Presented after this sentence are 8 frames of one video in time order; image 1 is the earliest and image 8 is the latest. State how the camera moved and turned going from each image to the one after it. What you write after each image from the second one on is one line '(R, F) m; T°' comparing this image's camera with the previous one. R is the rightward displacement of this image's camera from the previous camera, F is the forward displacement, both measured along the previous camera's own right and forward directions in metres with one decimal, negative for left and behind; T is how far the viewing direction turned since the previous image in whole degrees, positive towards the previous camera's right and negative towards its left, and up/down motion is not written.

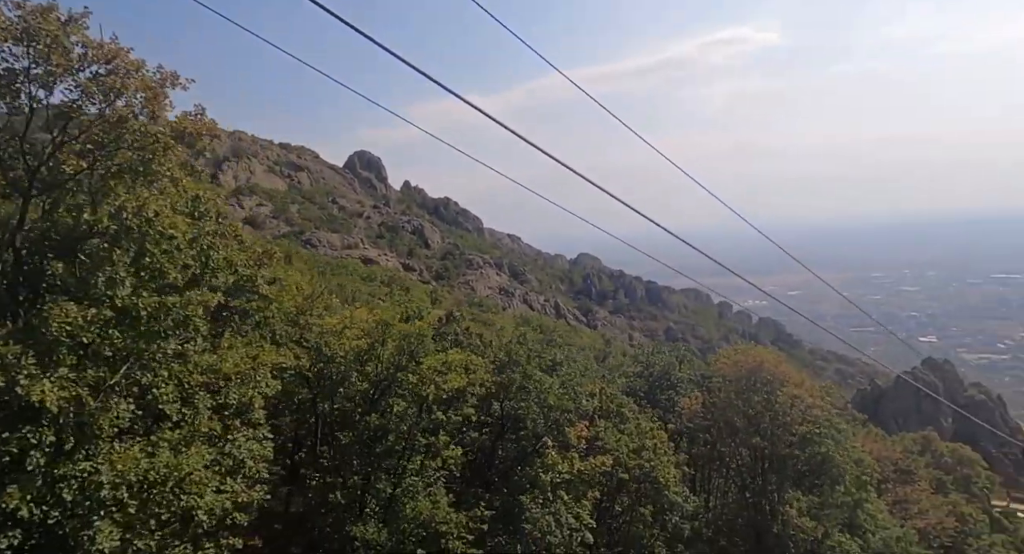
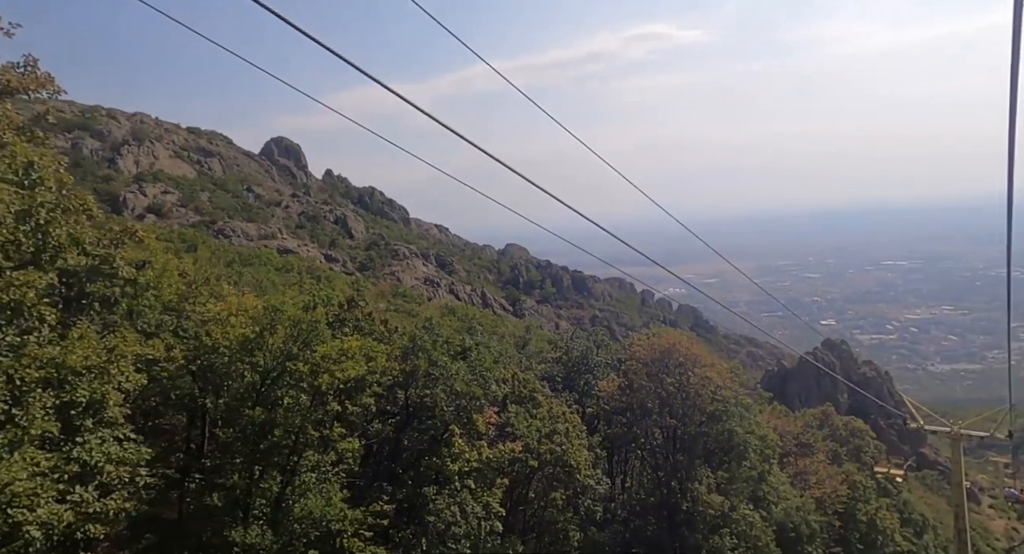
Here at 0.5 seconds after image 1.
(+0.4, +0.2) m; +7°
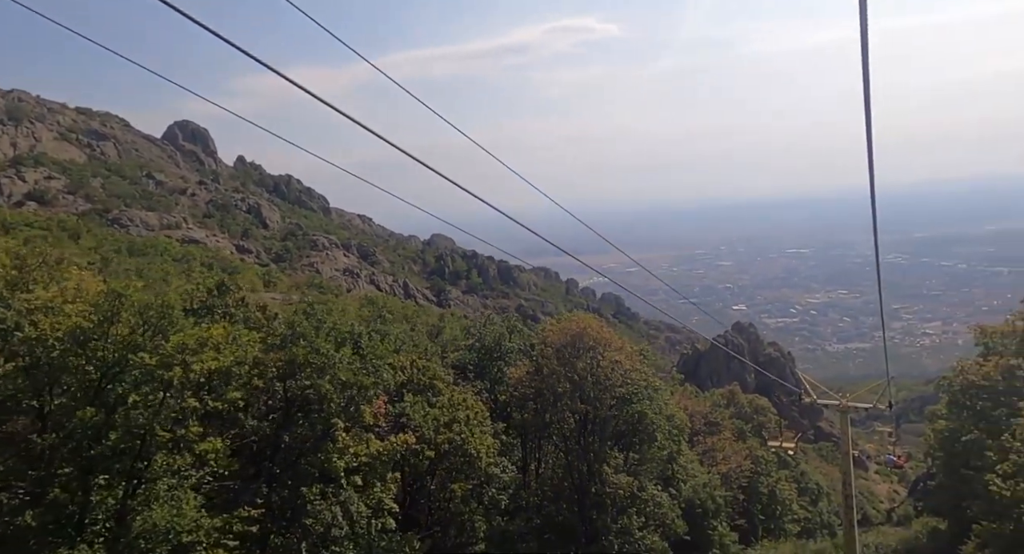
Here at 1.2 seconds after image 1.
(+0.6, +0.4) m; +7°
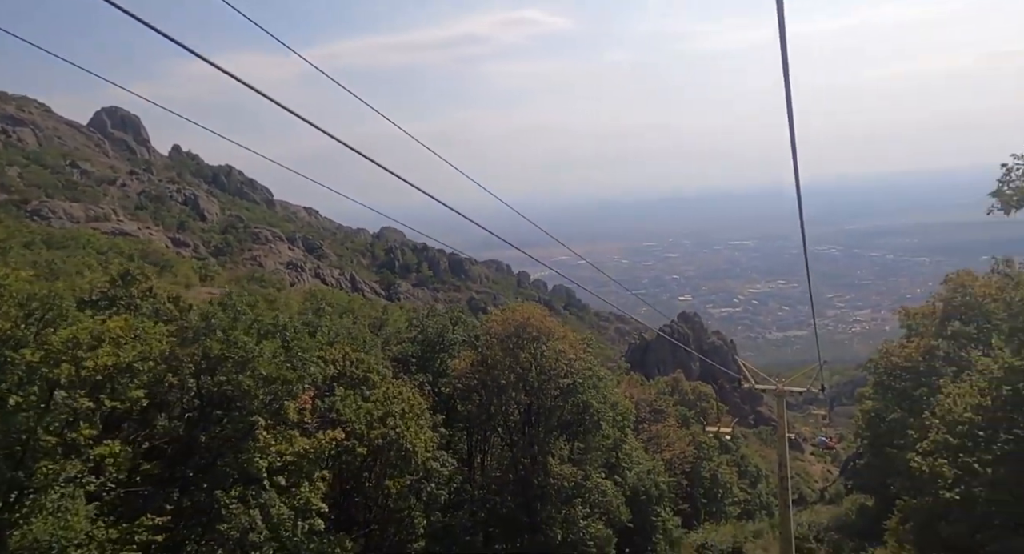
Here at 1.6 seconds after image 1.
(+0.3, +0.3) m; +4°
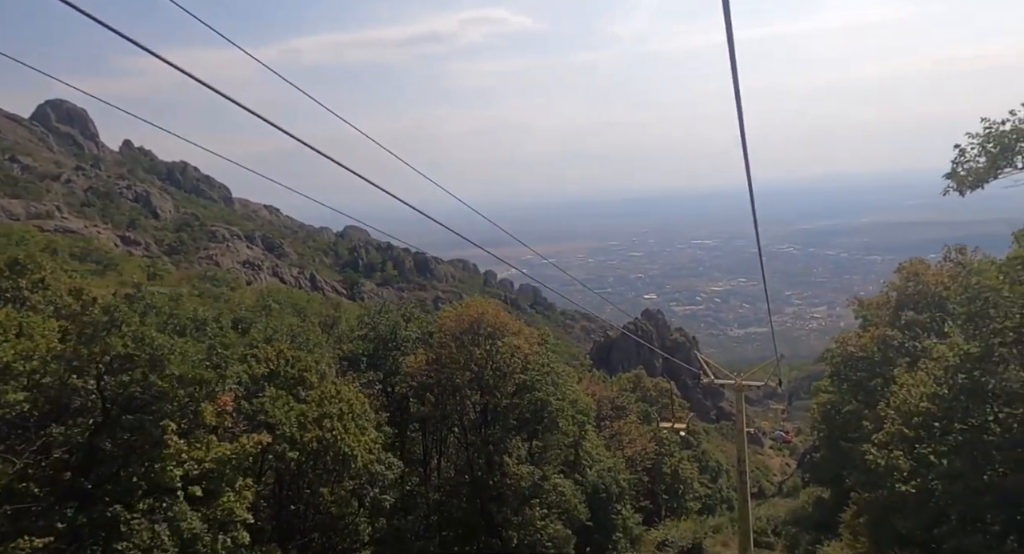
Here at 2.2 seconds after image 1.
(+0.4, +0.6) m; +3°
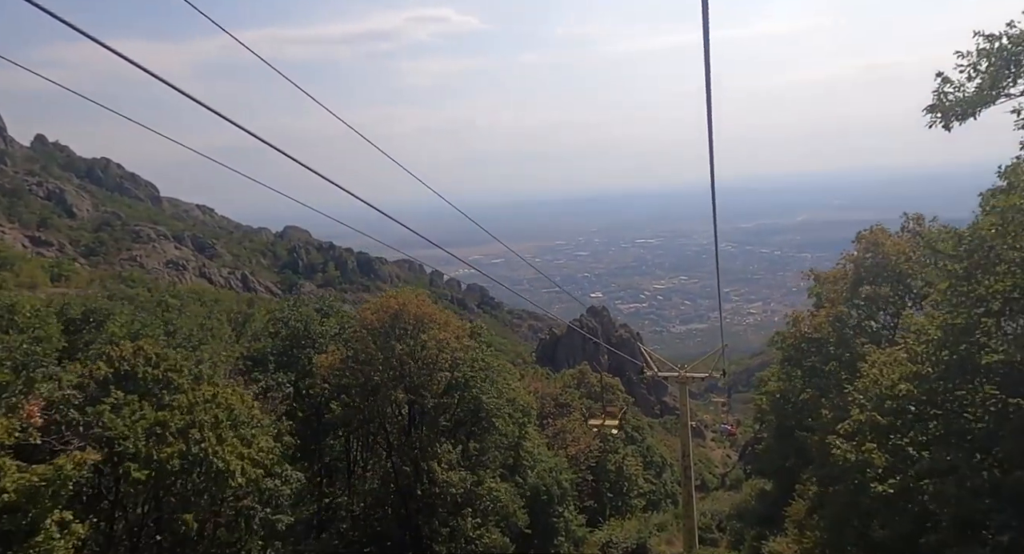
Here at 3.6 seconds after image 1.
(+0.6, +1.7) m; +5°
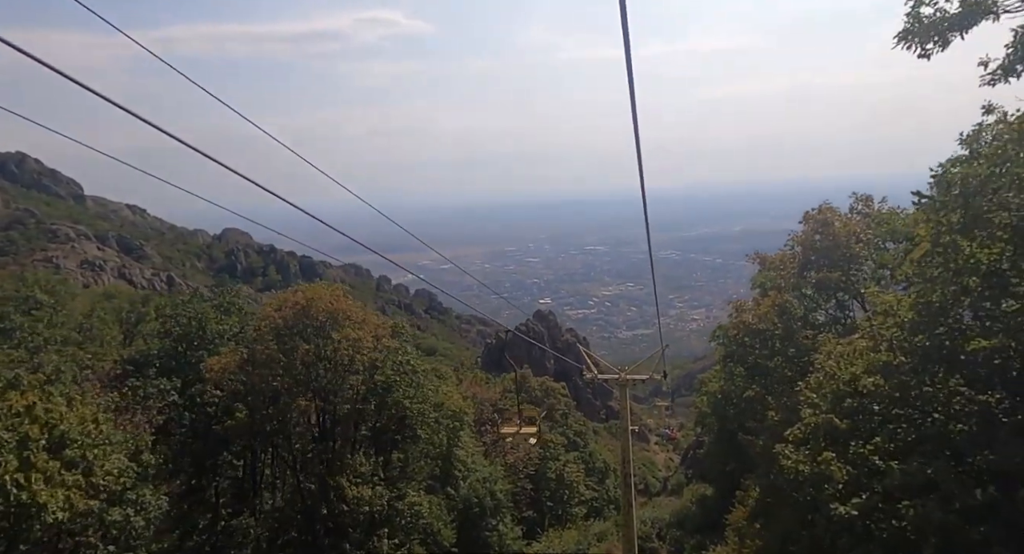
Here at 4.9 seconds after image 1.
(+0.7, +1.6) m; +5°
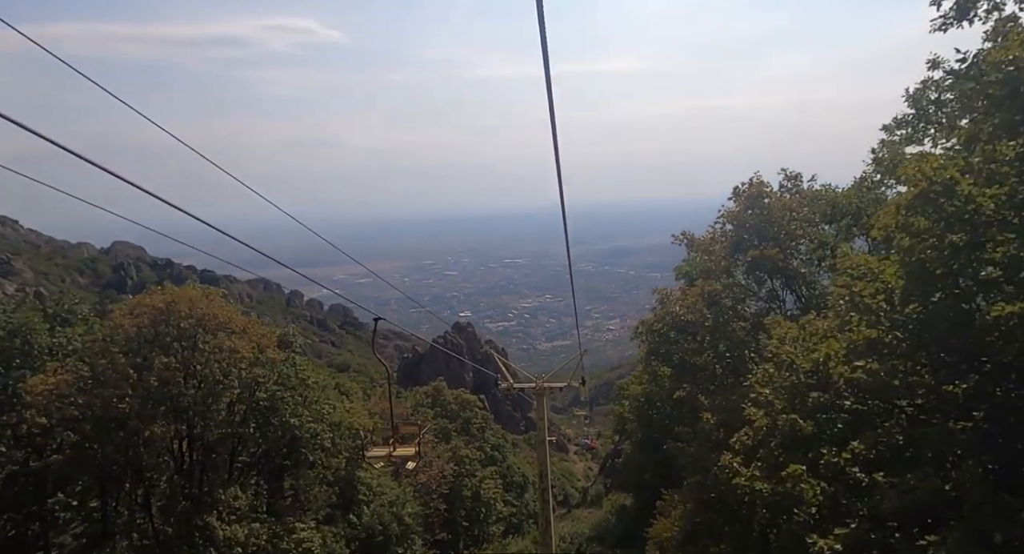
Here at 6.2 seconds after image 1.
(+0.4, +1.7) m; +8°
